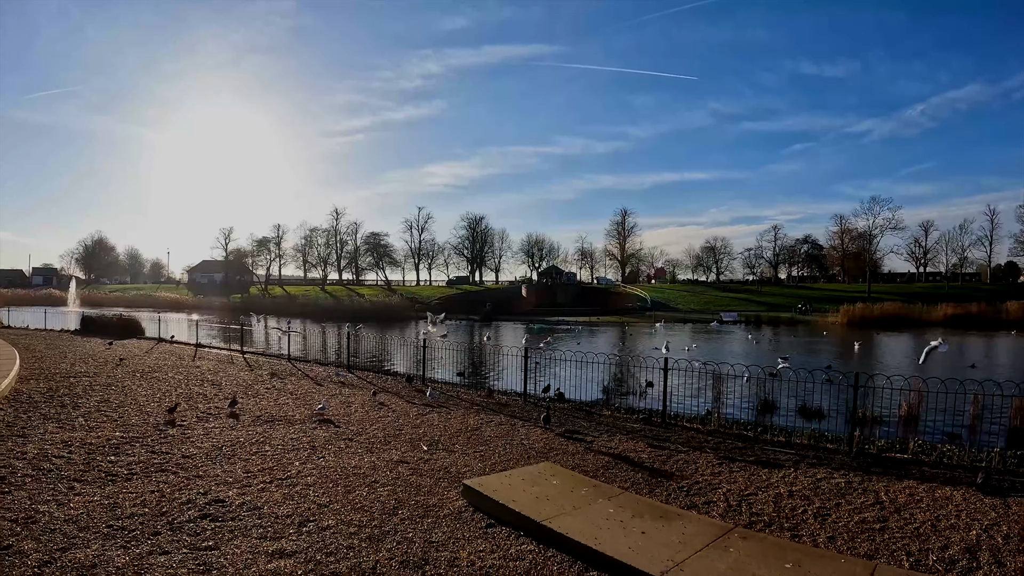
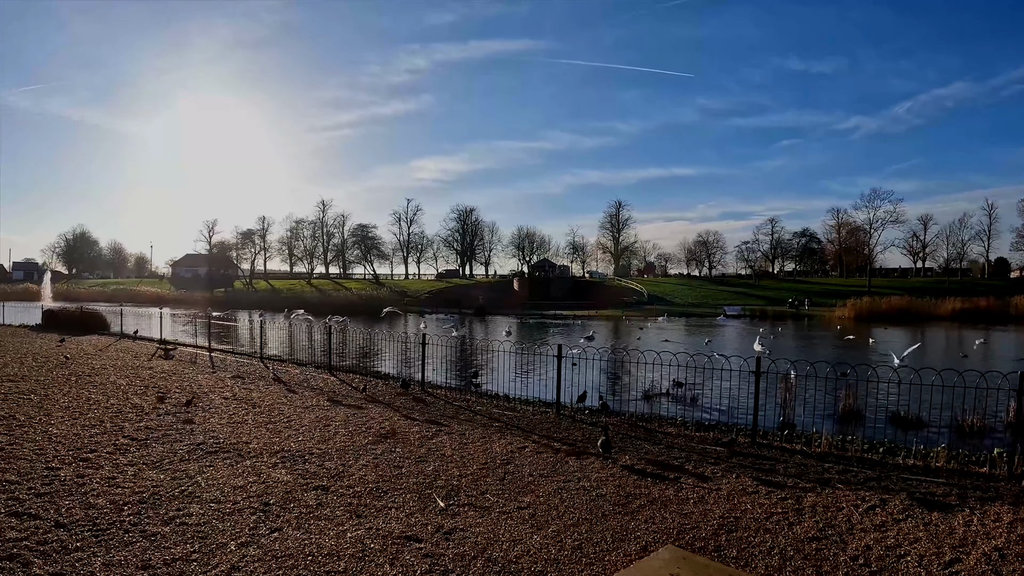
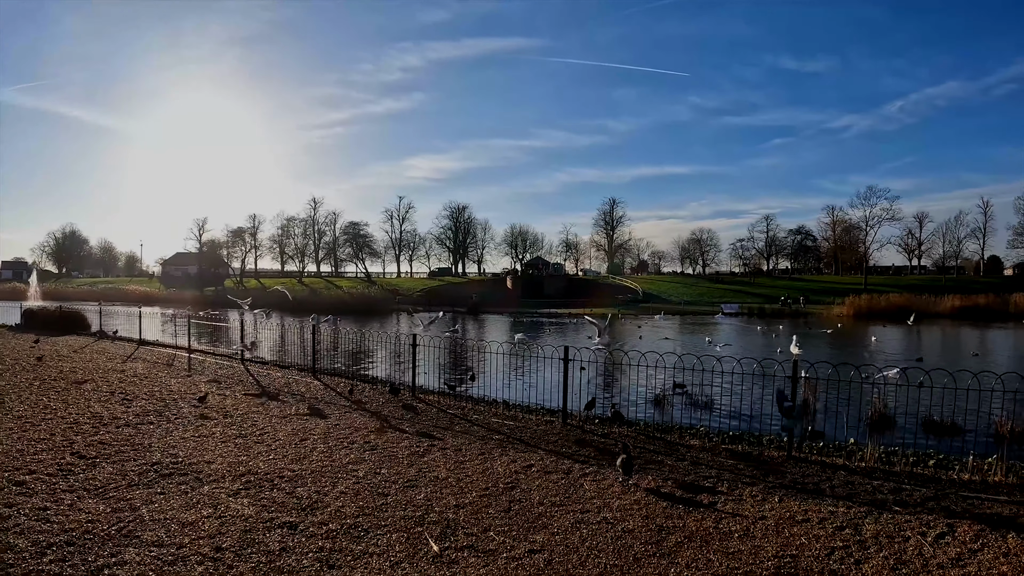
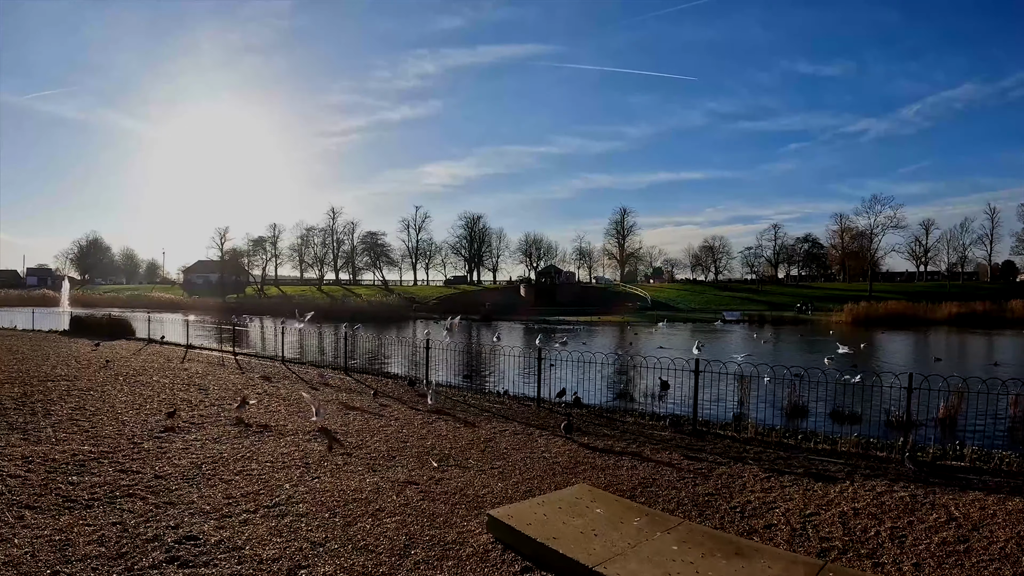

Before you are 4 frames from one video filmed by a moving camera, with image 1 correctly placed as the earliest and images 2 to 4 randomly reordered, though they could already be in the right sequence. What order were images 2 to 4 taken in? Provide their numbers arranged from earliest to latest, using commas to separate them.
4, 2, 3
